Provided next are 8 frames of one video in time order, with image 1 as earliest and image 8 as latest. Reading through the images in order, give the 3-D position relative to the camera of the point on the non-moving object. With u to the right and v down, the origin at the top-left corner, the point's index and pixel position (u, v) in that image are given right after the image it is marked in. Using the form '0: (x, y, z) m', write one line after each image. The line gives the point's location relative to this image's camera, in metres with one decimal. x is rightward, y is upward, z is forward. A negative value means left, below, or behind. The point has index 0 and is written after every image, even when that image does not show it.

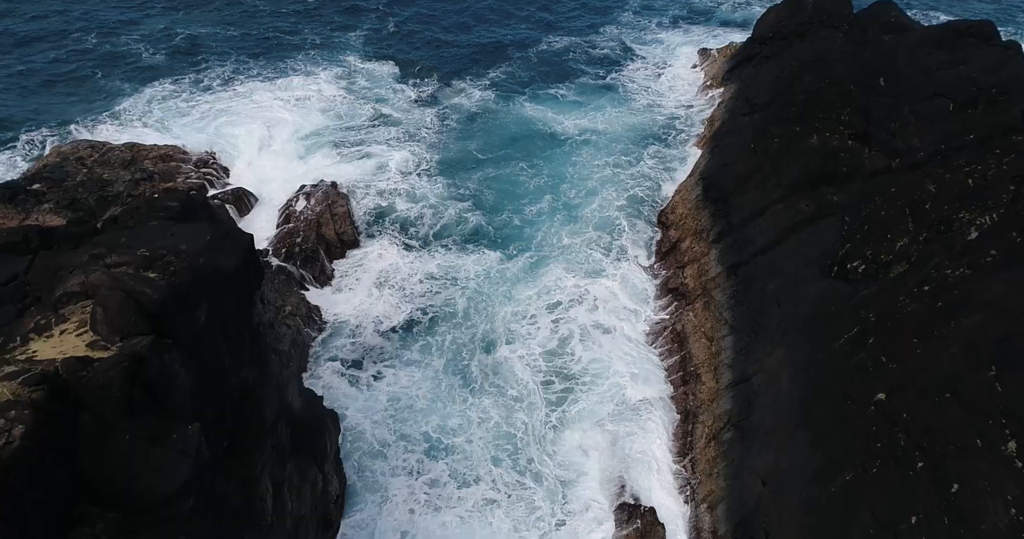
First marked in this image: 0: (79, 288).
0: (-7.6, -0.2, +12.9) m
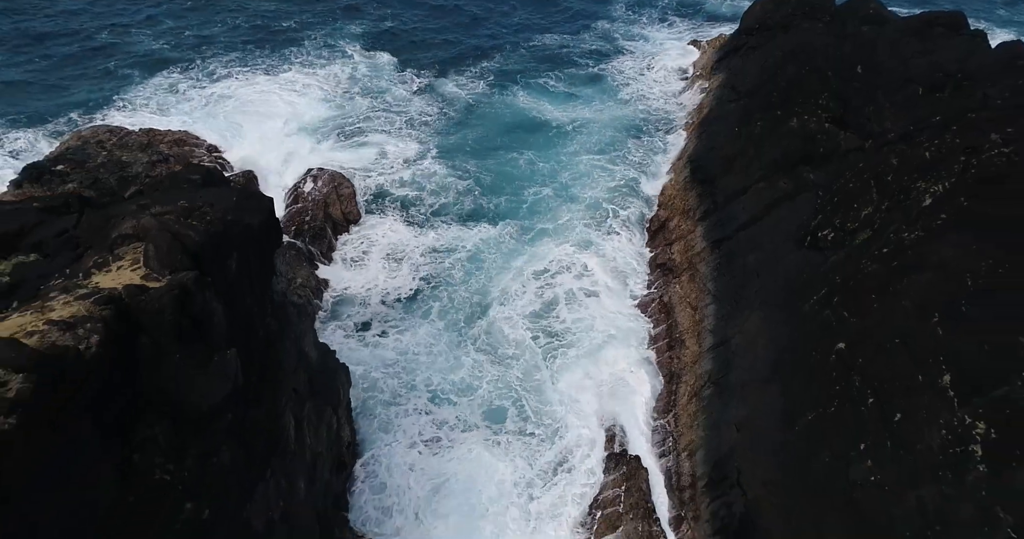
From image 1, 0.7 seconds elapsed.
0: (-7.7, +0.8, +14.8) m
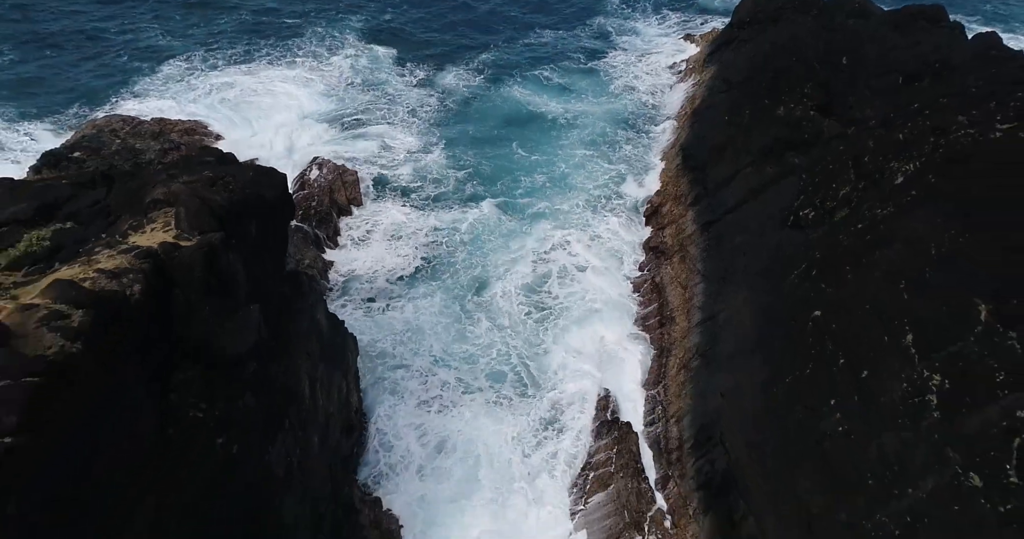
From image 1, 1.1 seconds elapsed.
0: (-7.8, +1.7, +16.3) m
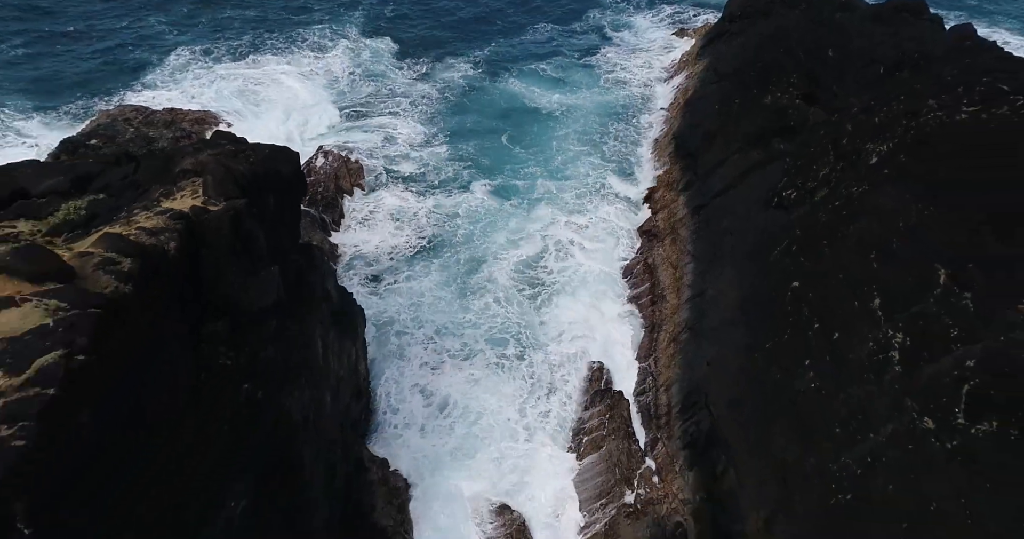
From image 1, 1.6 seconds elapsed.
0: (-7.8, +2.5, +17.8) m
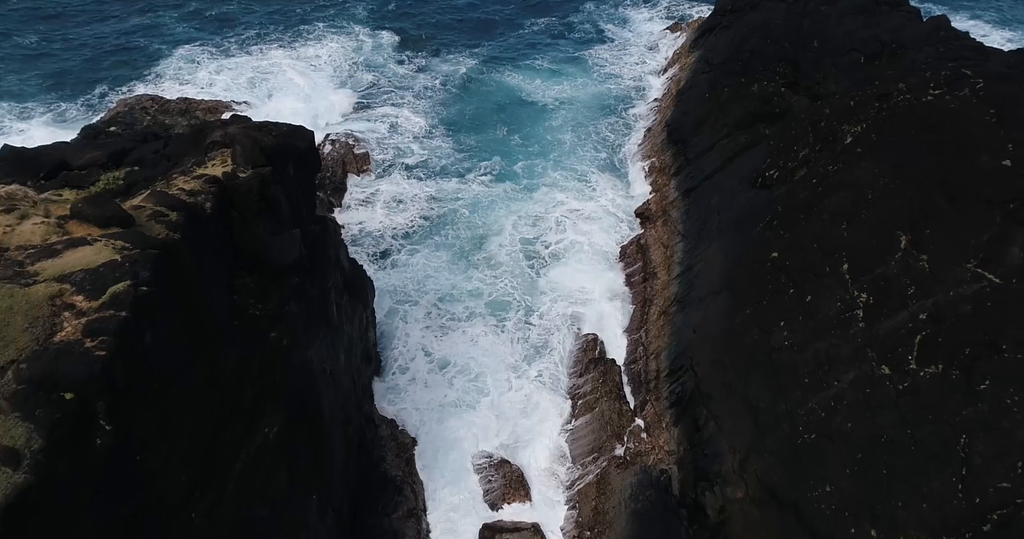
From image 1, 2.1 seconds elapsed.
0: (-7.8, +3.5, +19.6) m
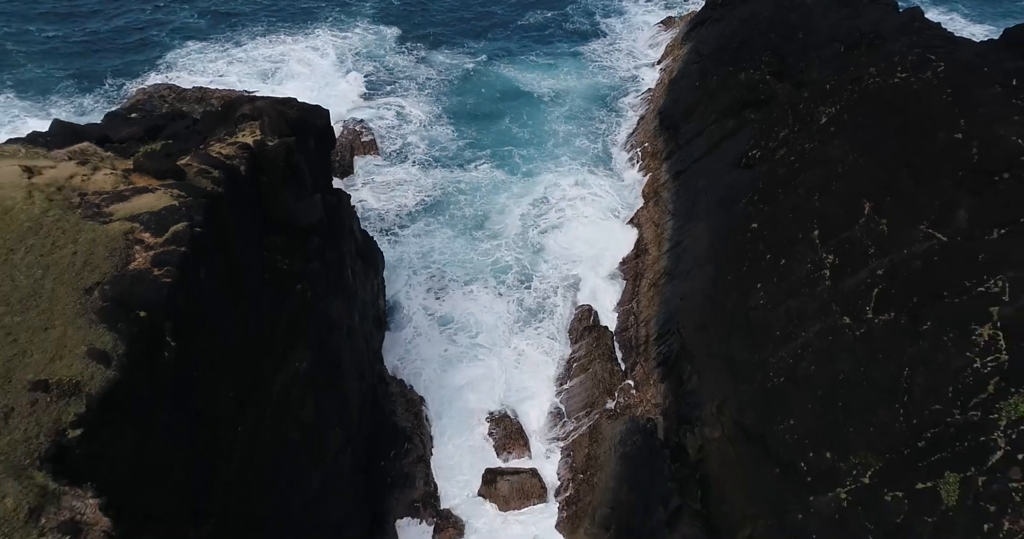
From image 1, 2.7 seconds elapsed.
0: (-7.8, +4.6, +21.7) m
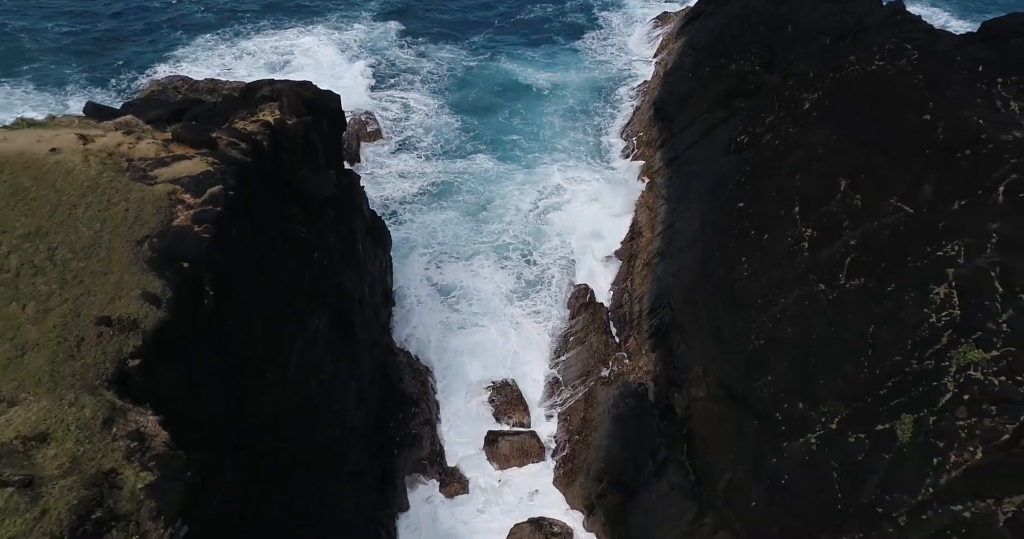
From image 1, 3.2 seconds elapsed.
0: (-7.8, +5.5, +23.4) m
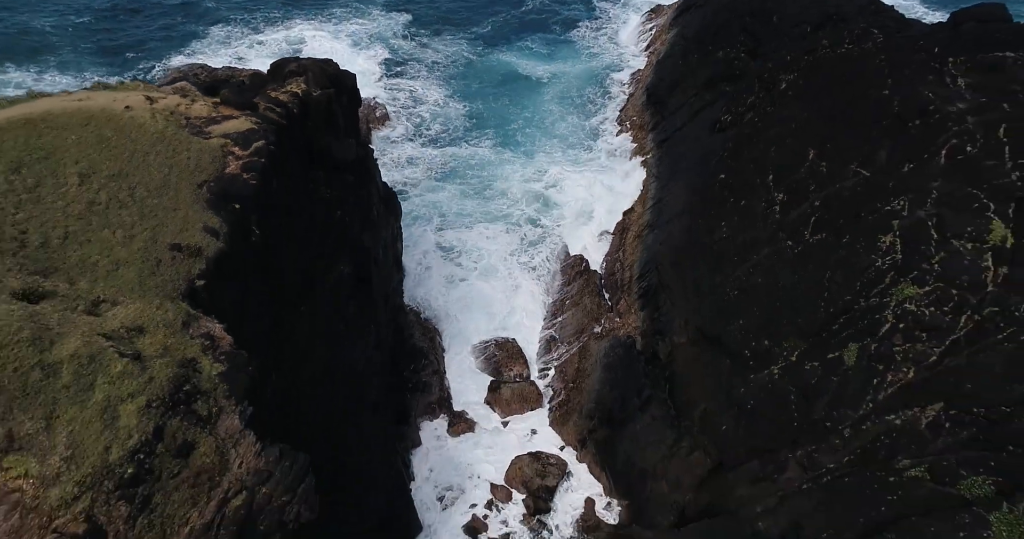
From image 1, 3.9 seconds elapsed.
0: (-7.8, +6.9, +26.0) m
